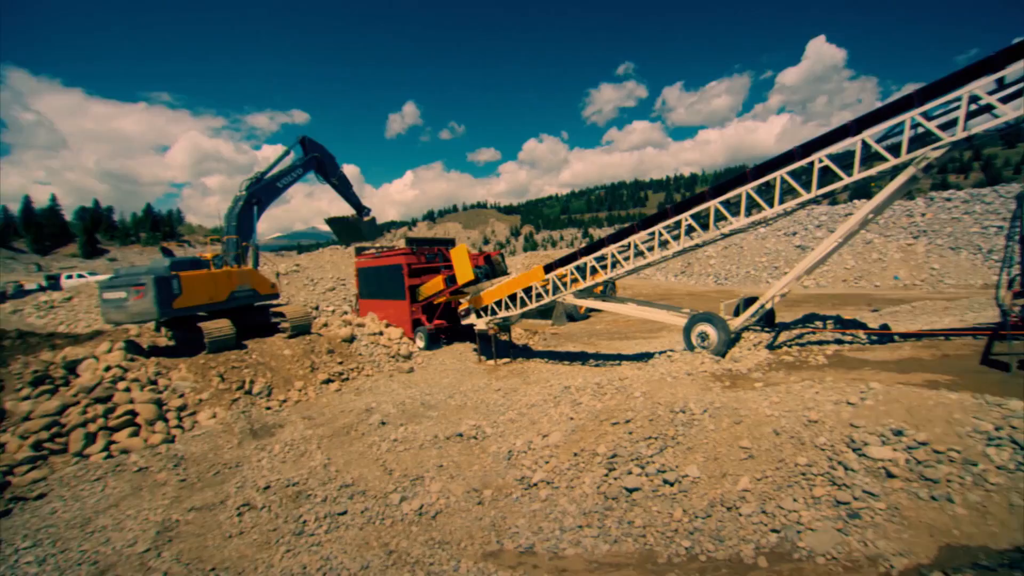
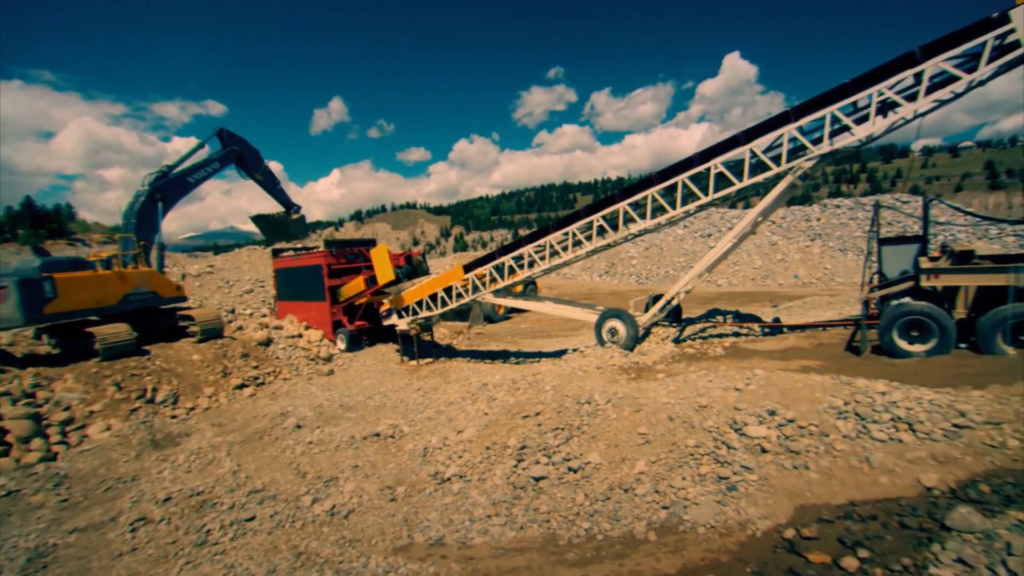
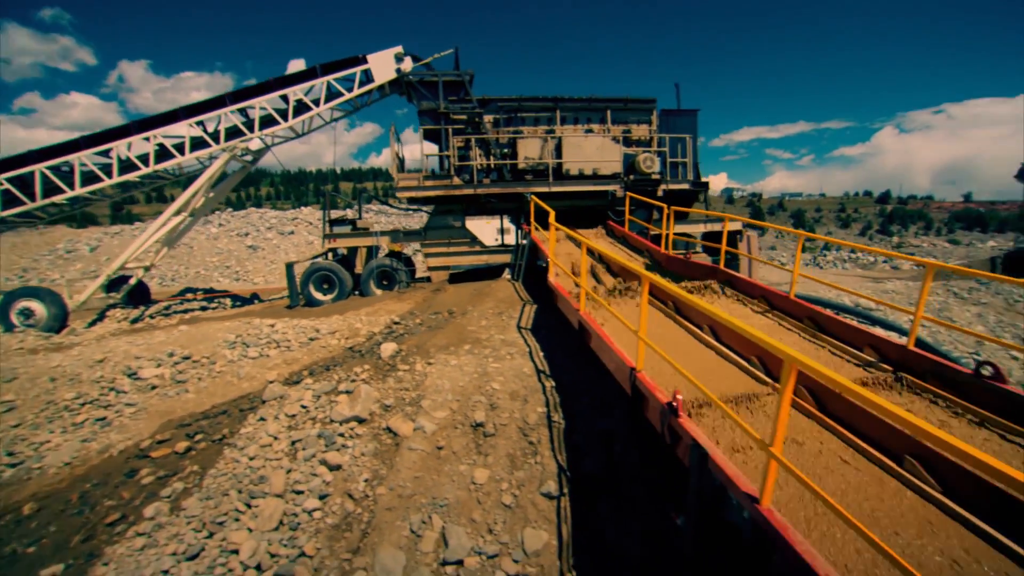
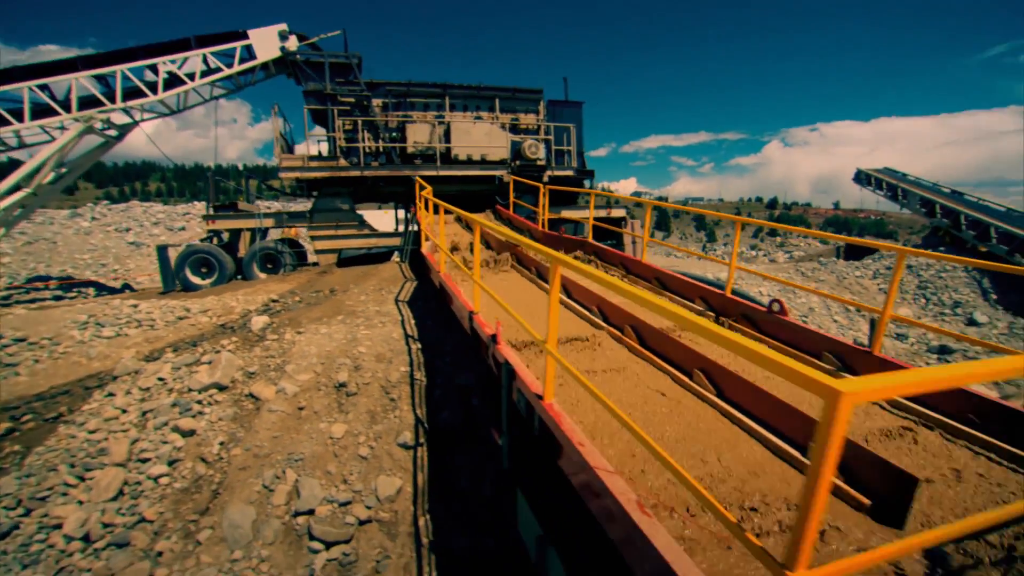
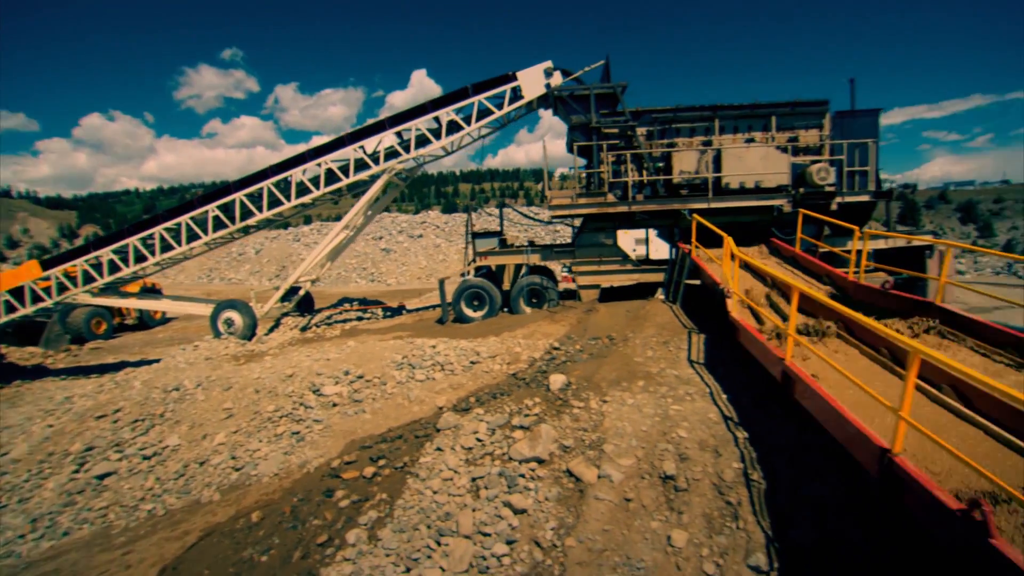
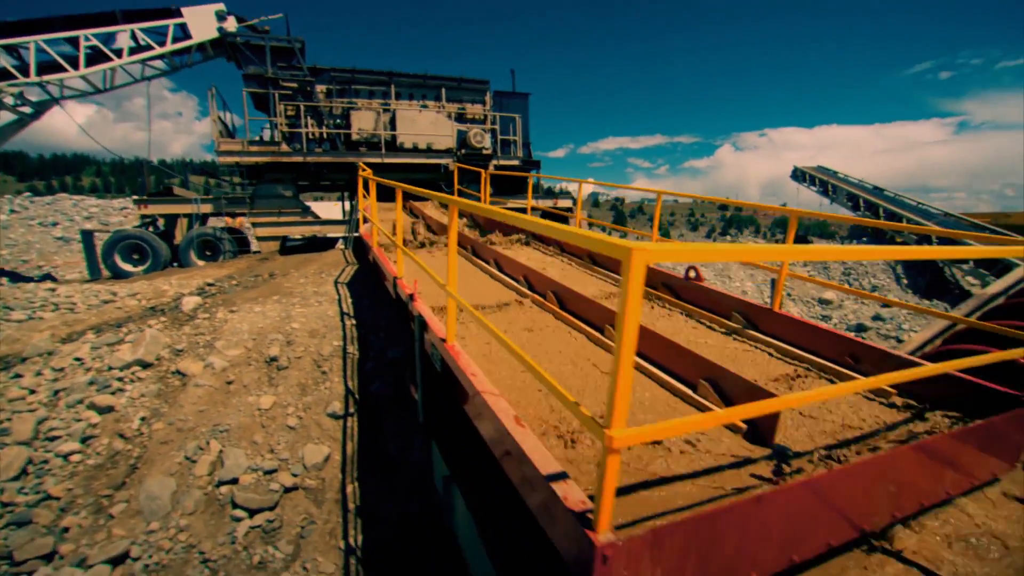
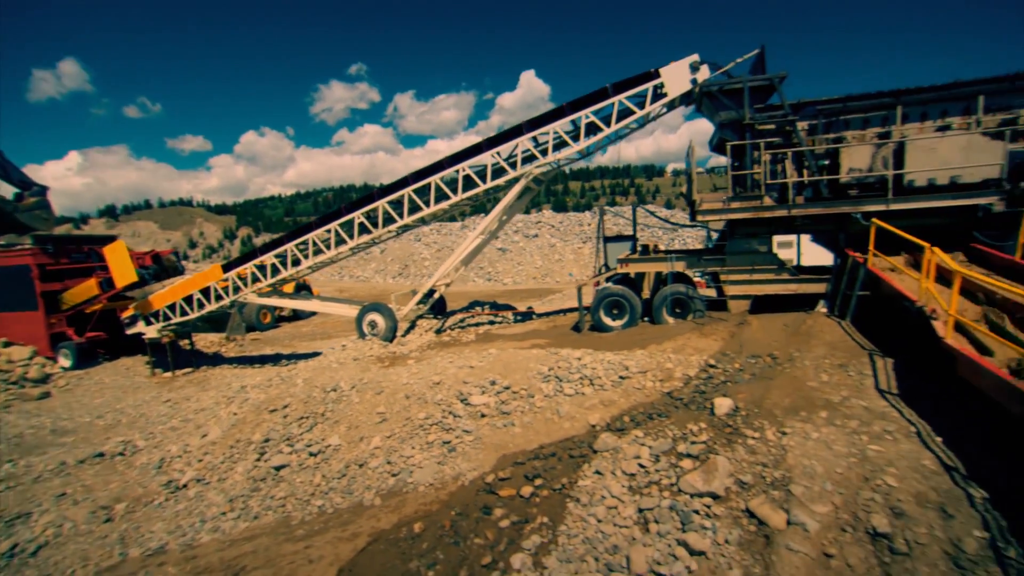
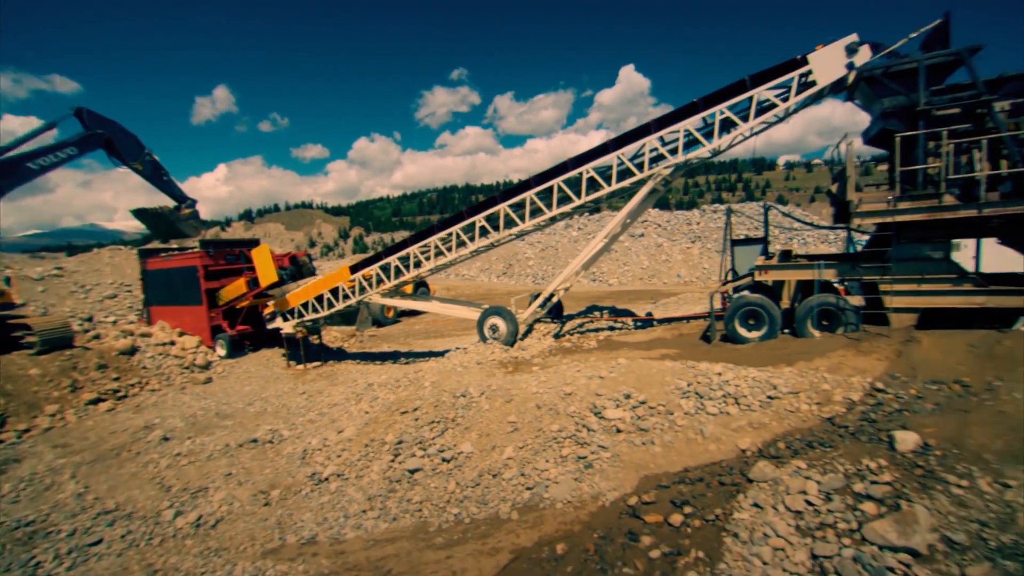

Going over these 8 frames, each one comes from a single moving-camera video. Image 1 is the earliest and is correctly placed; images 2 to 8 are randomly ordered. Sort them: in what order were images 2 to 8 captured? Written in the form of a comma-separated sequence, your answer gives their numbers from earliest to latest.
2, 8, 7, 5, 3, 4, 6
